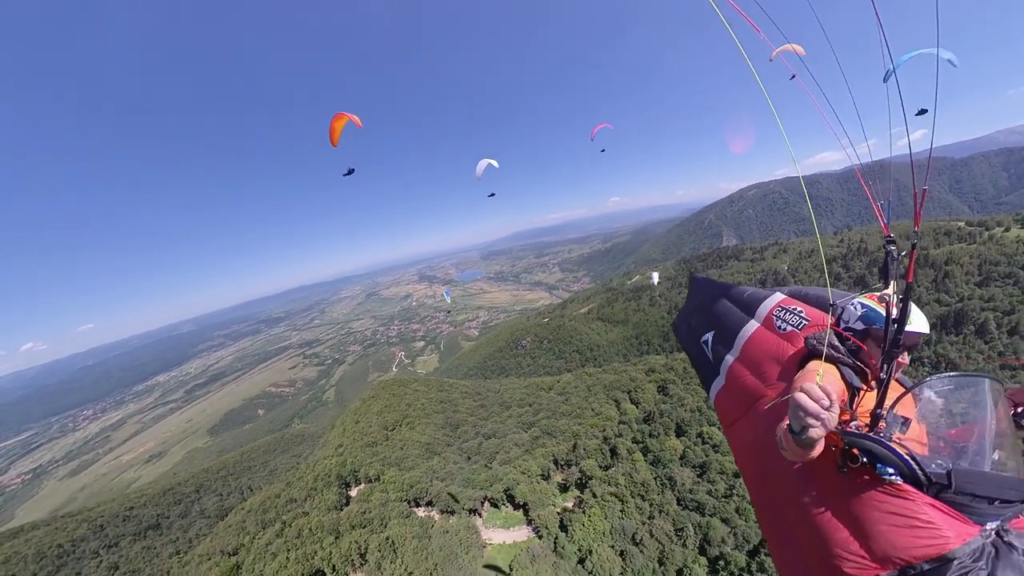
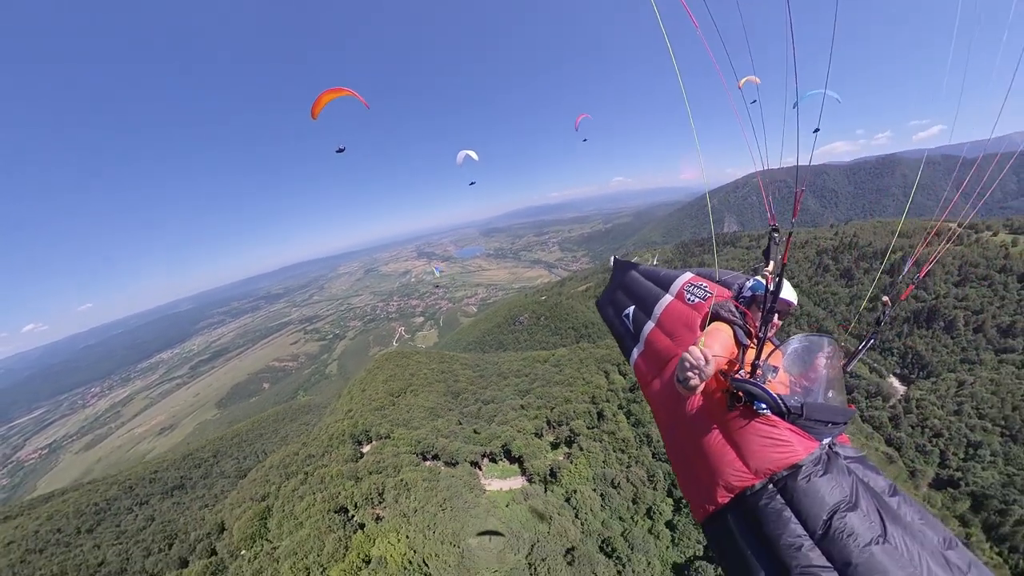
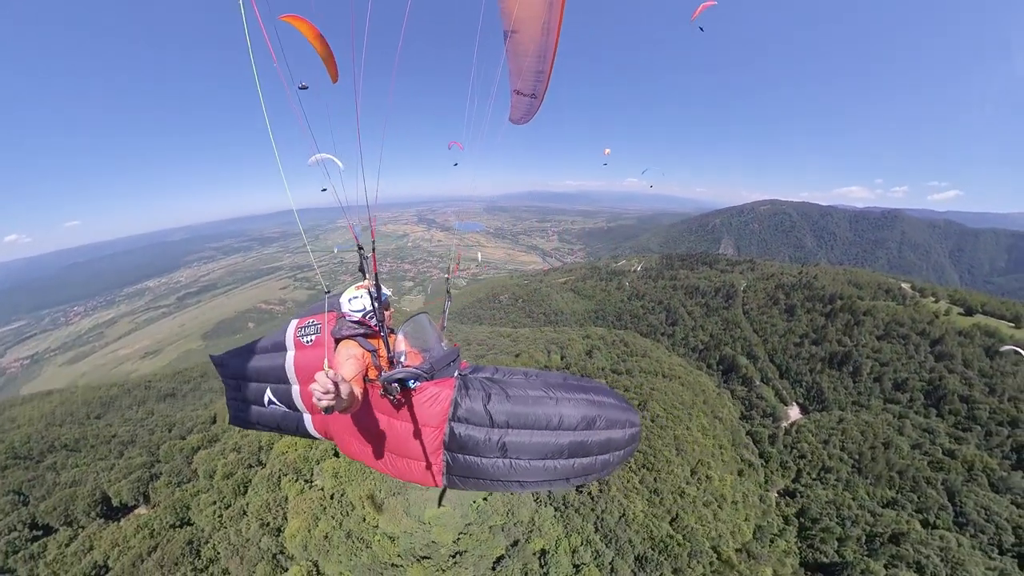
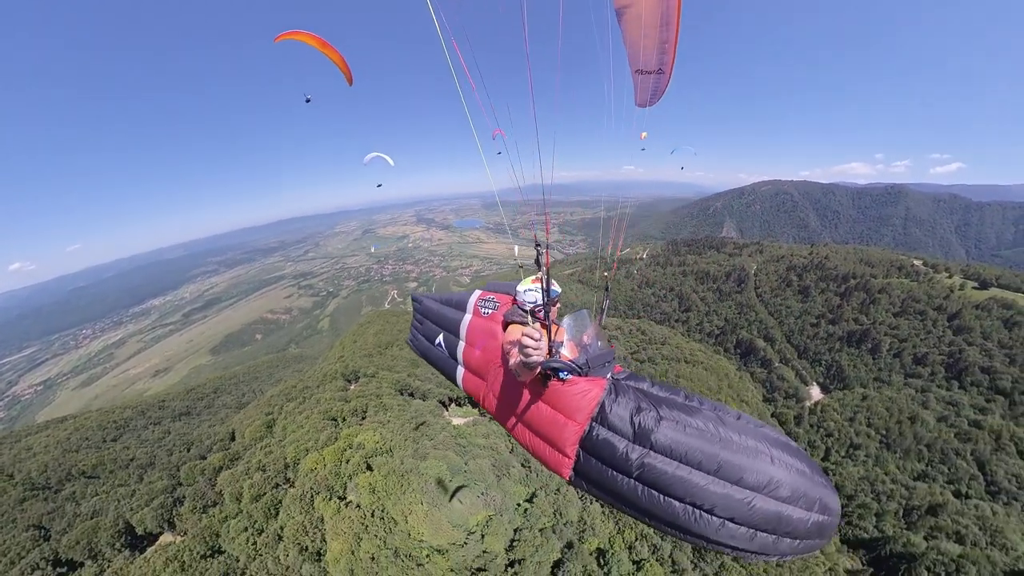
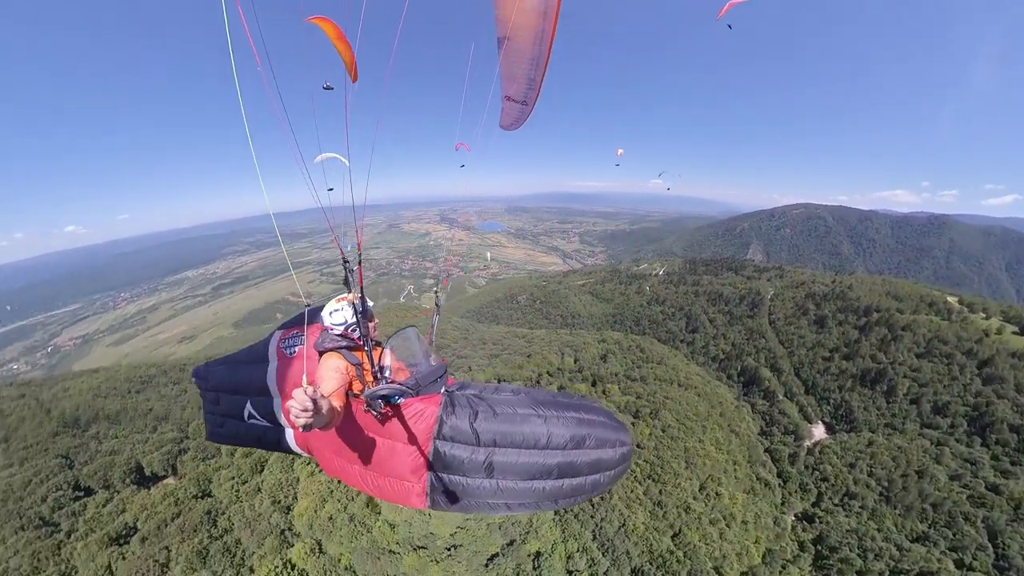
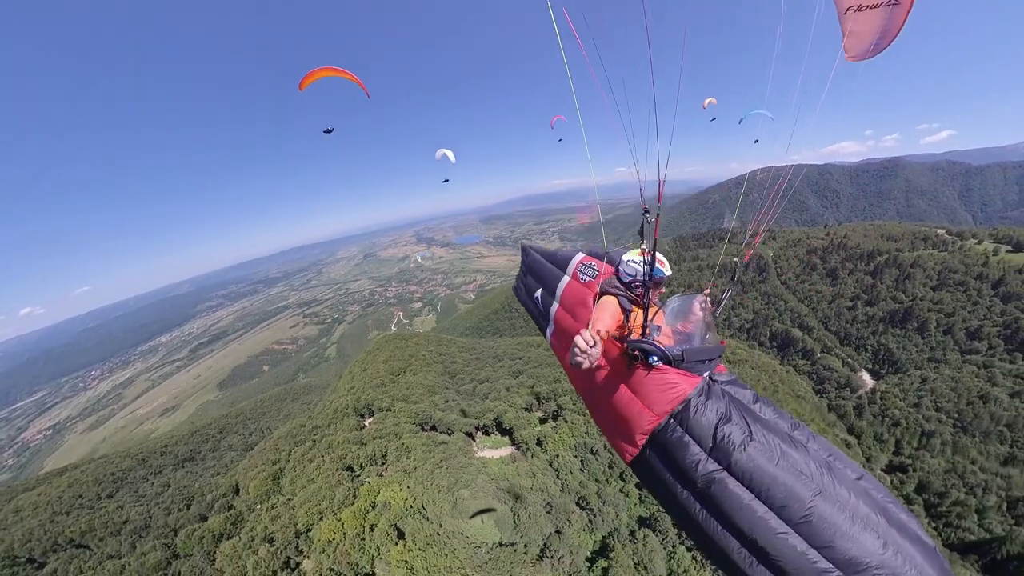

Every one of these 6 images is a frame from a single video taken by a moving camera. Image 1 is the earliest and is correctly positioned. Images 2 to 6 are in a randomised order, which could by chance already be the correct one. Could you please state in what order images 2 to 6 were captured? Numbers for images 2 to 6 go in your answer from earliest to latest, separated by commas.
2, 6, 4, 3, 5
